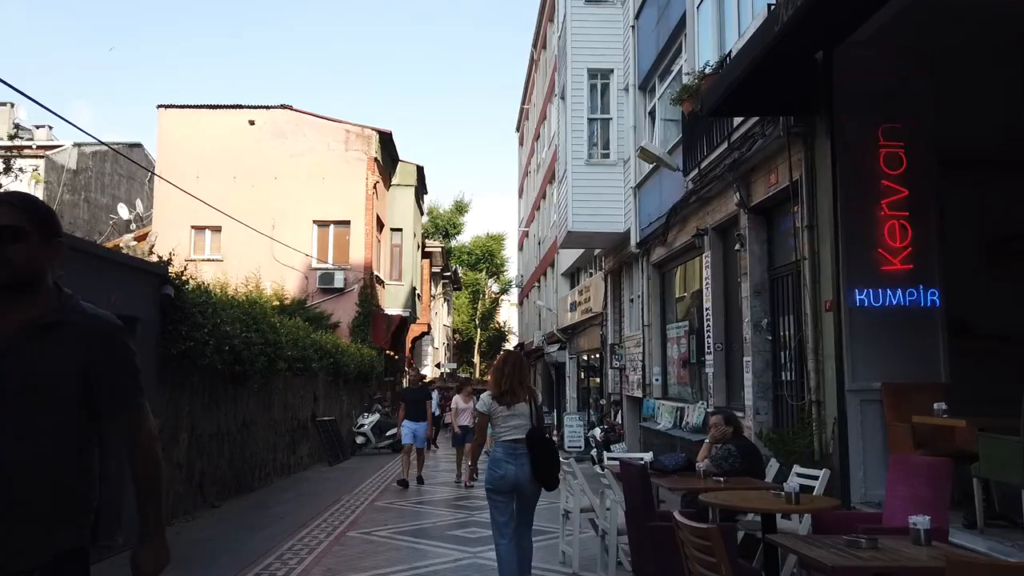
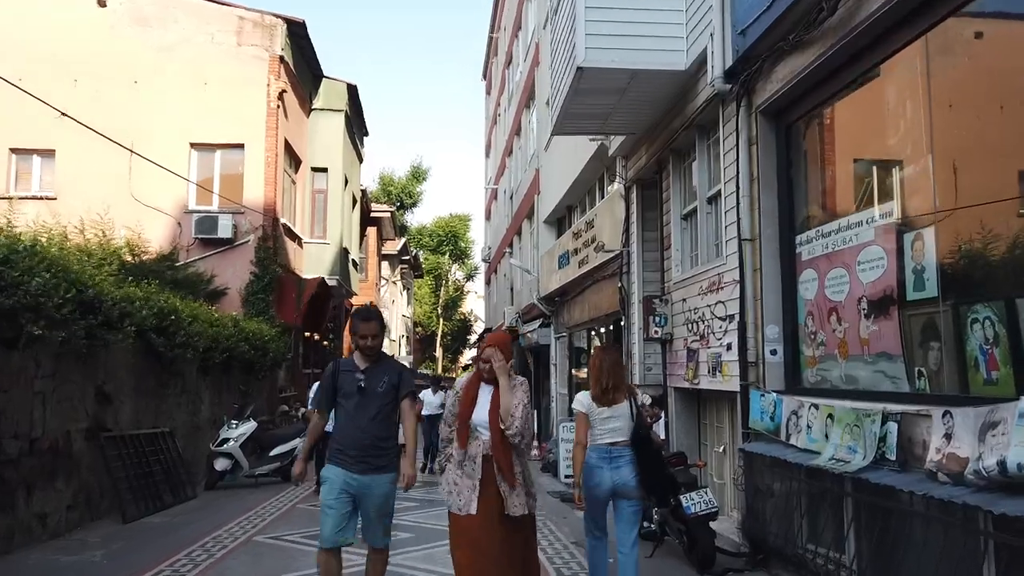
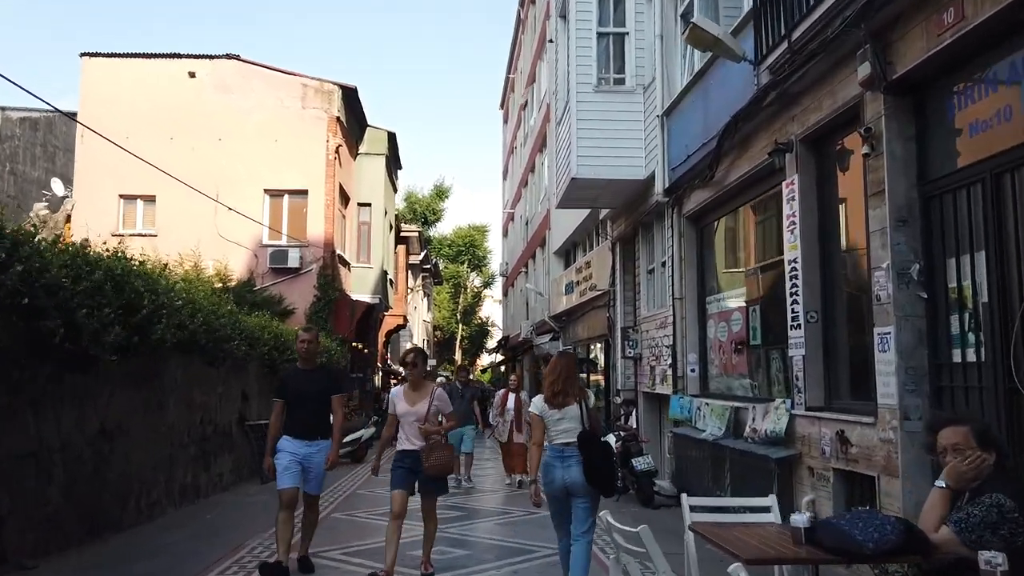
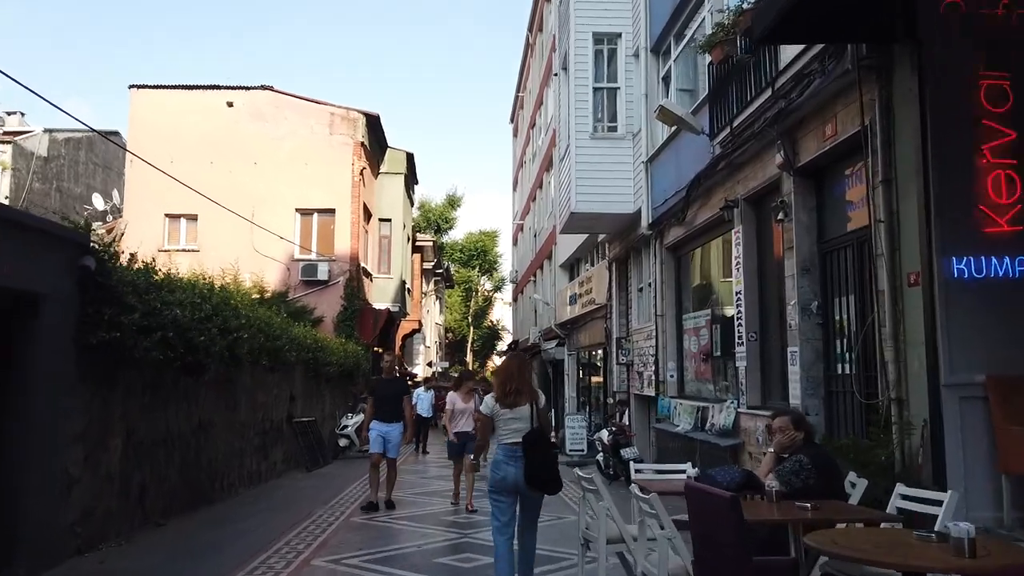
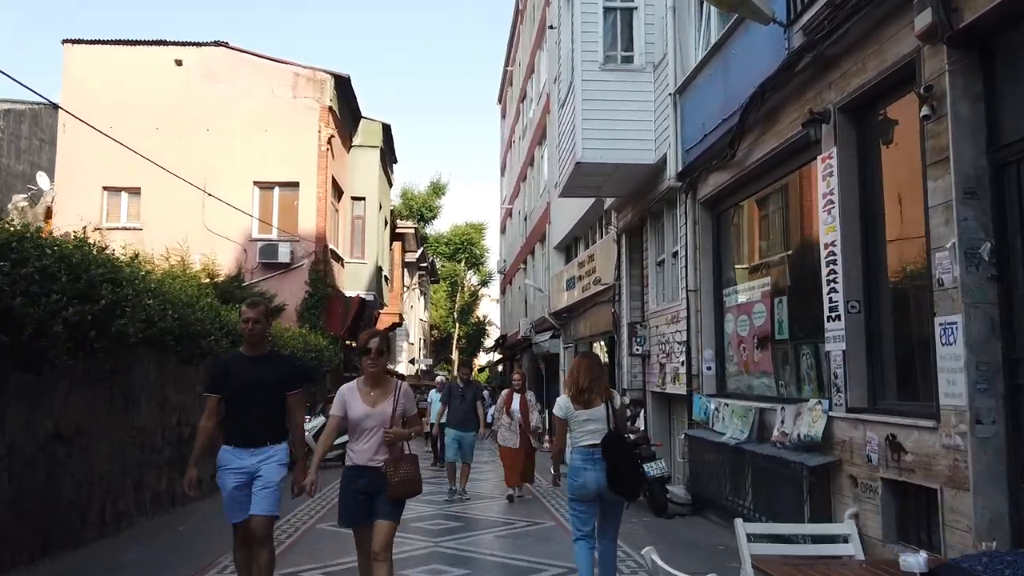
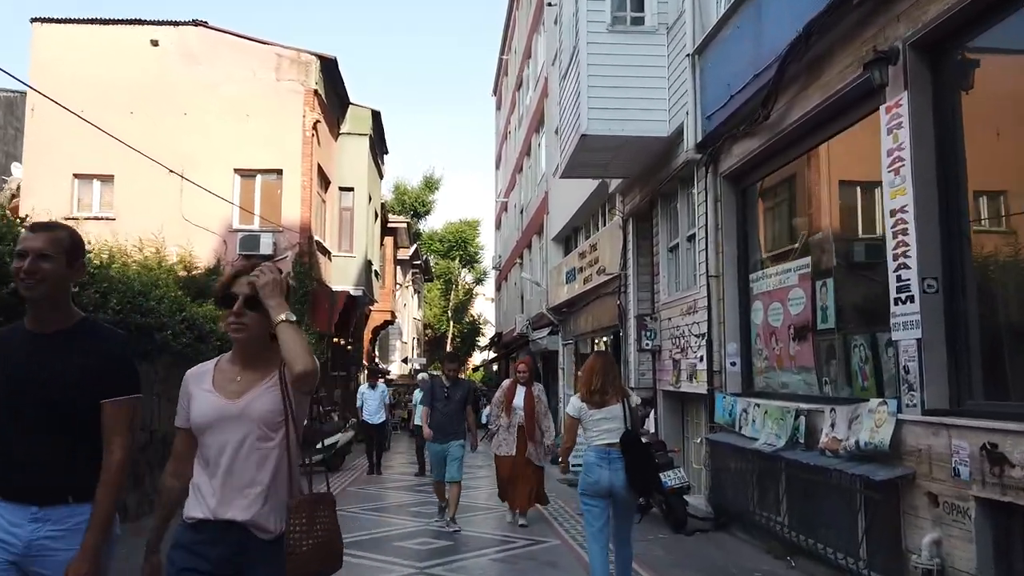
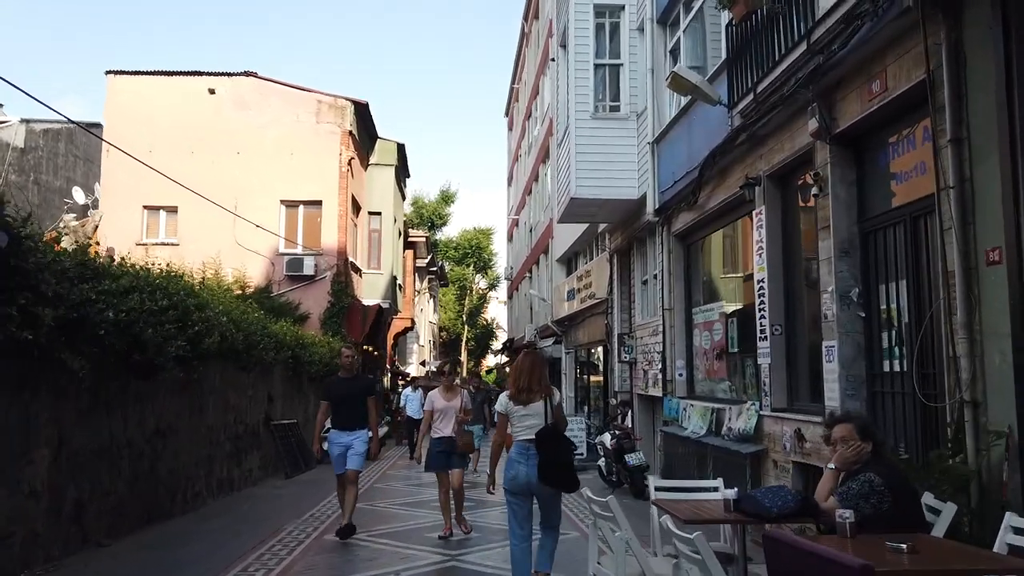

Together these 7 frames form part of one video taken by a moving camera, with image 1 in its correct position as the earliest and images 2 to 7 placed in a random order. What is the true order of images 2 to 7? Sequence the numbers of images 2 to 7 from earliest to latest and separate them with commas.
4, 7, 3, 5, 6, 2
